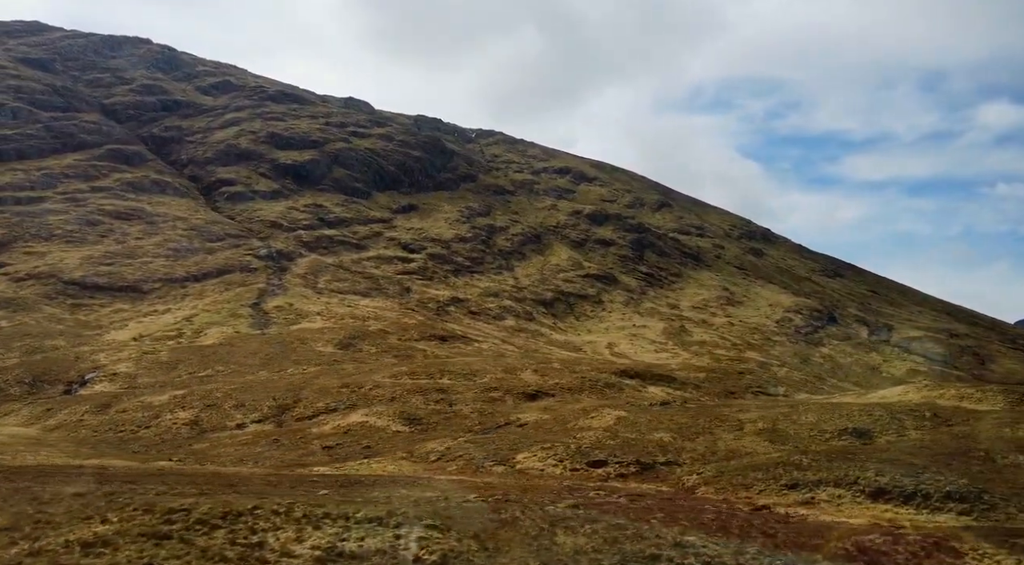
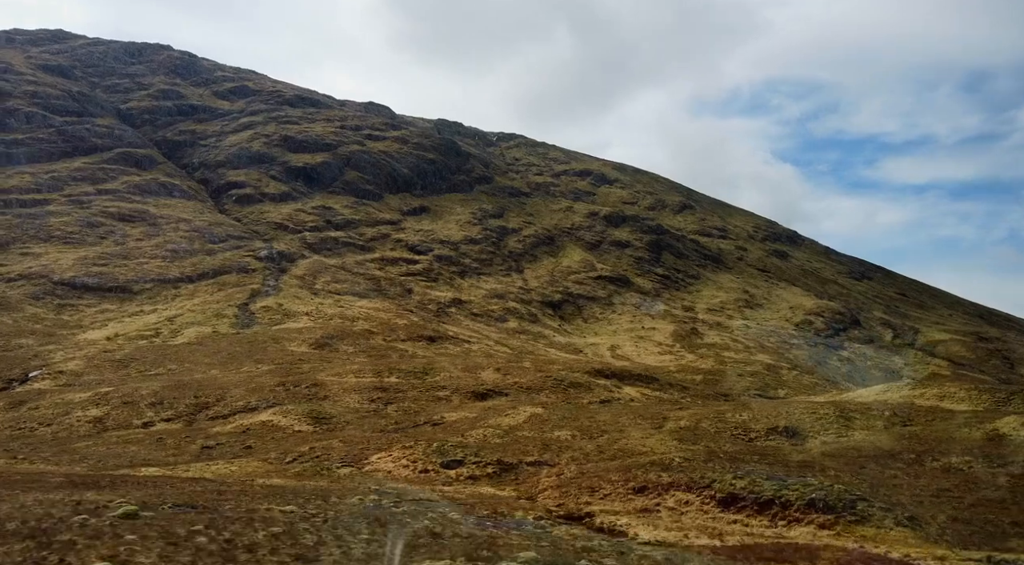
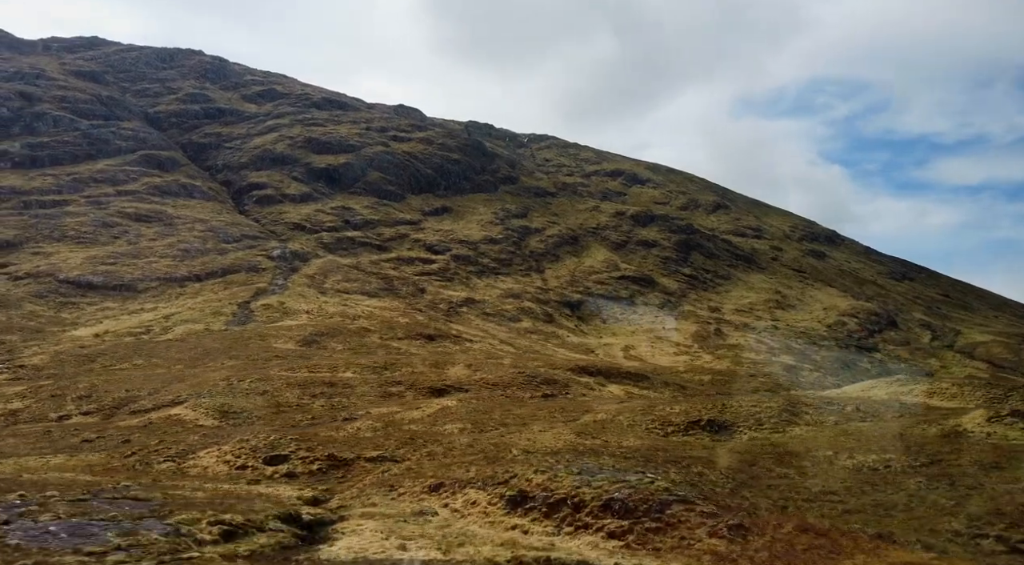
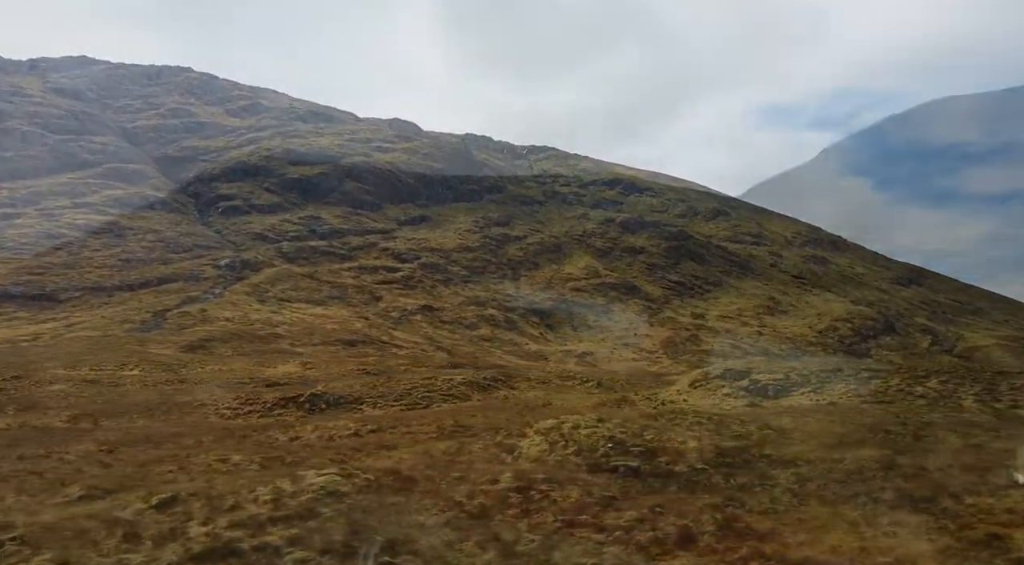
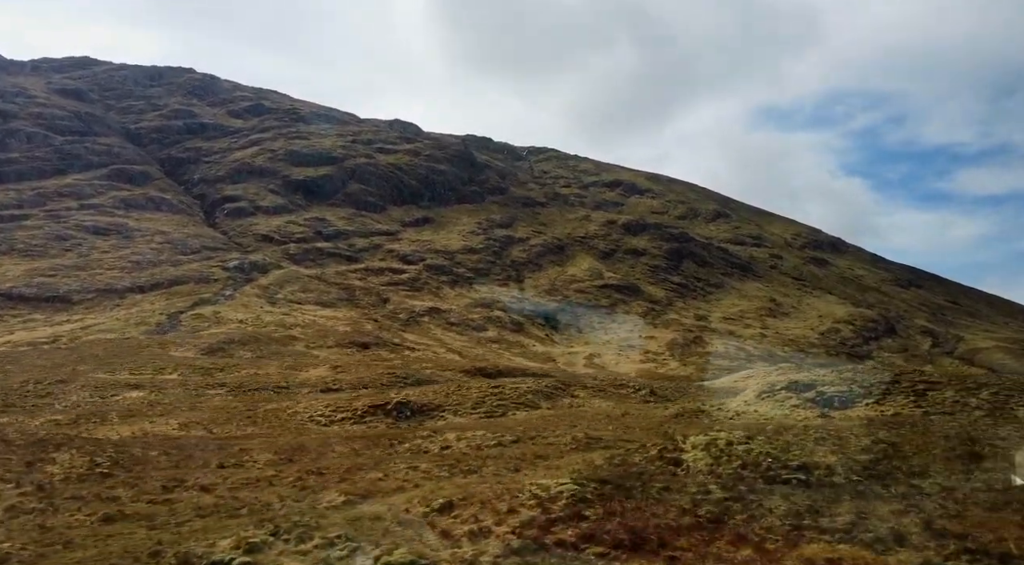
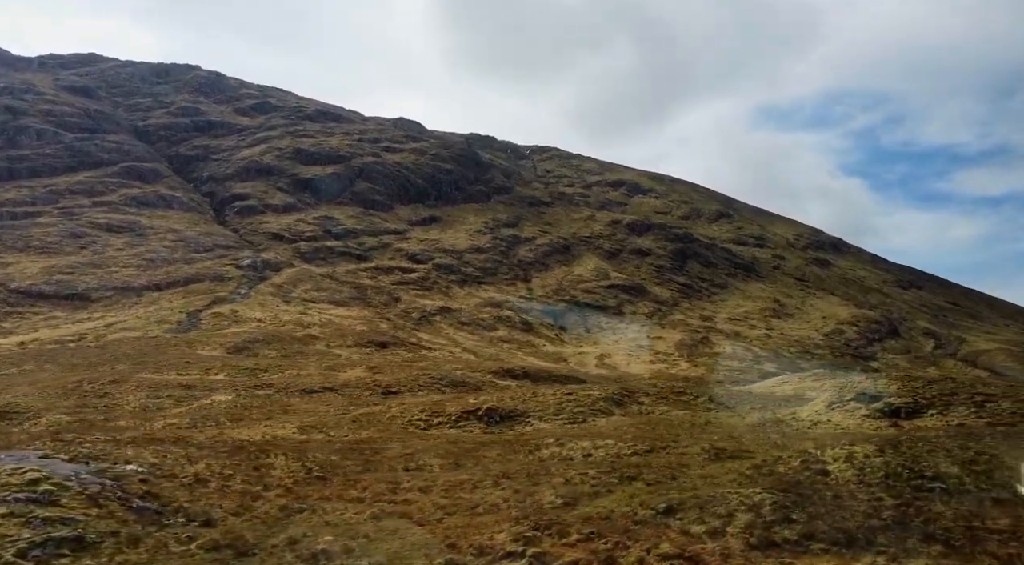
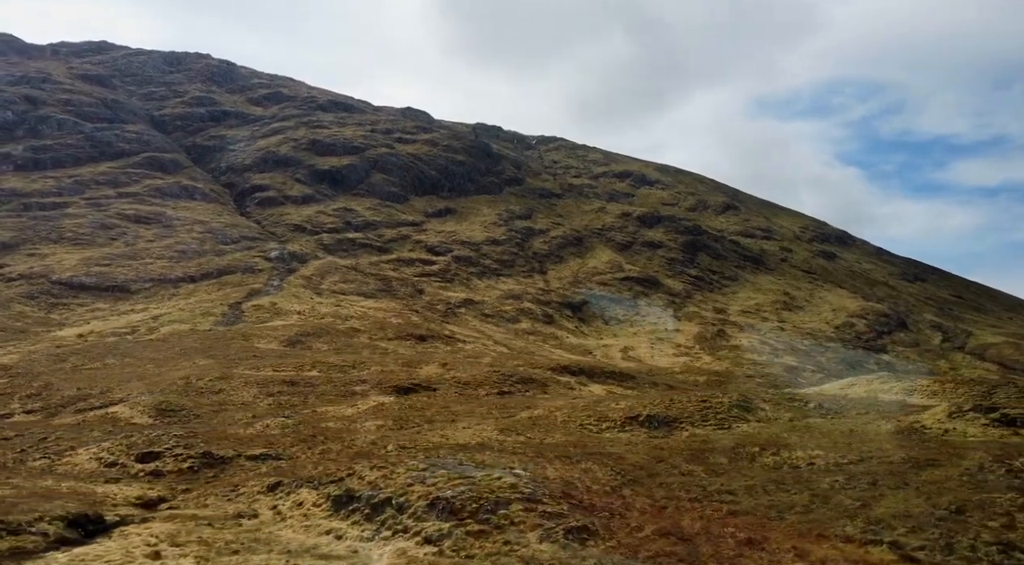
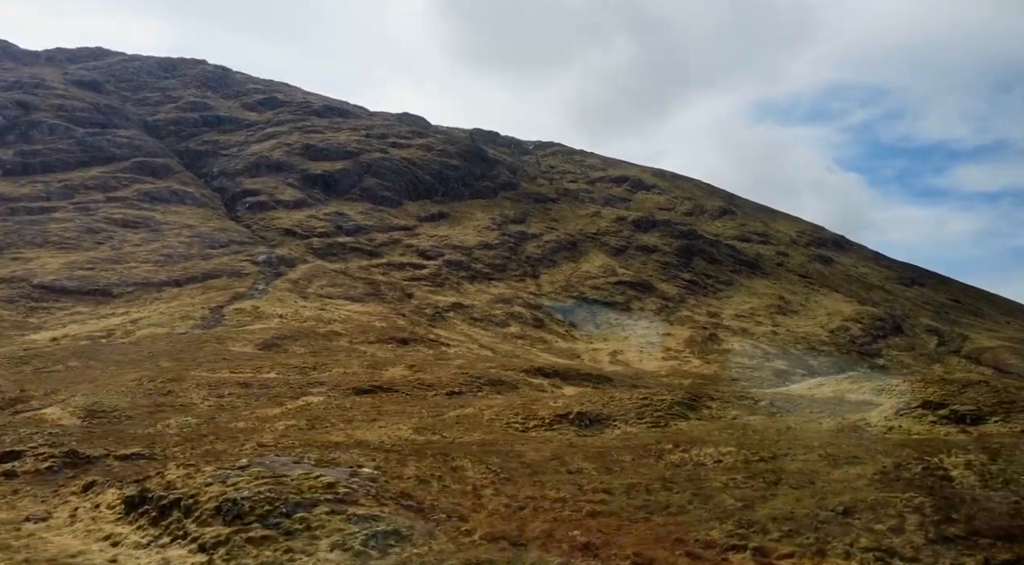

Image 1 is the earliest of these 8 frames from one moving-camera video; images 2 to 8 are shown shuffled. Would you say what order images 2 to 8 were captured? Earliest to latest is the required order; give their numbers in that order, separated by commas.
2, 3, 7, 8, 6, 5, 4
